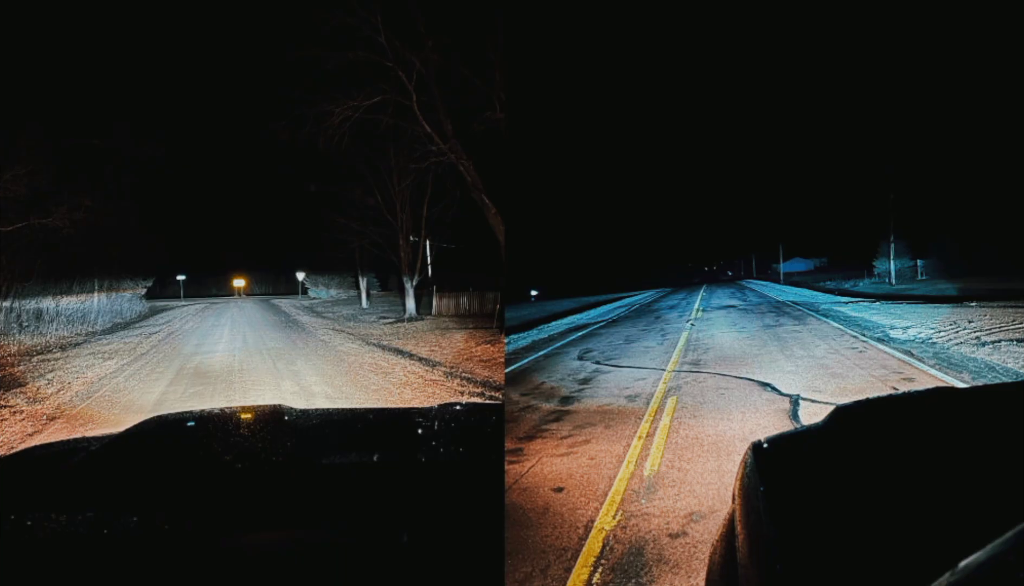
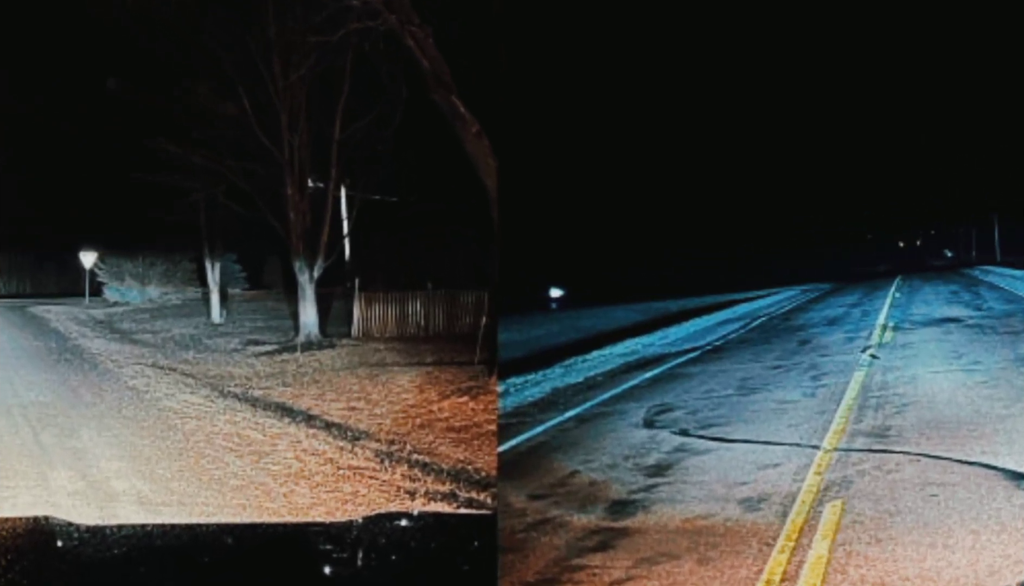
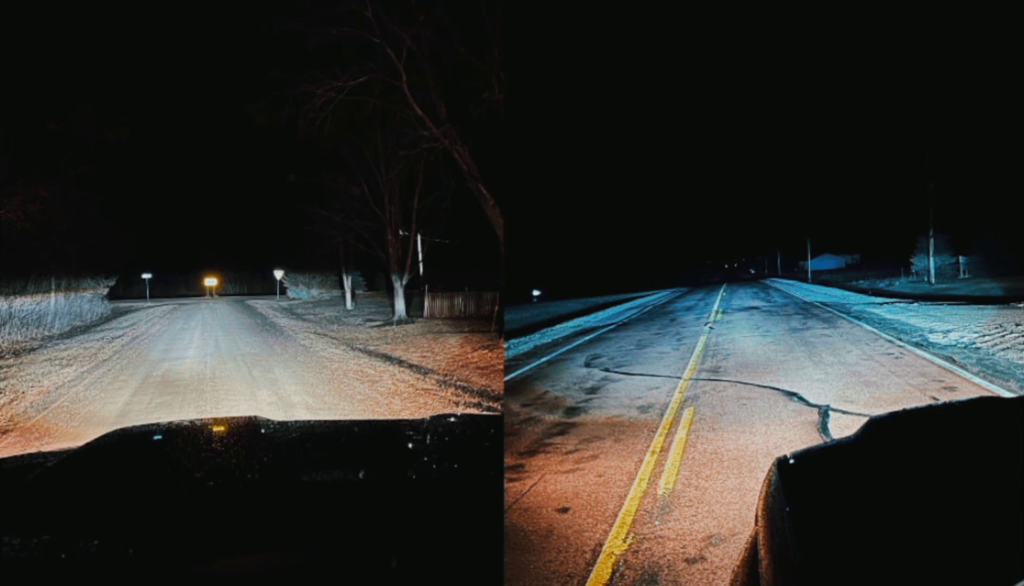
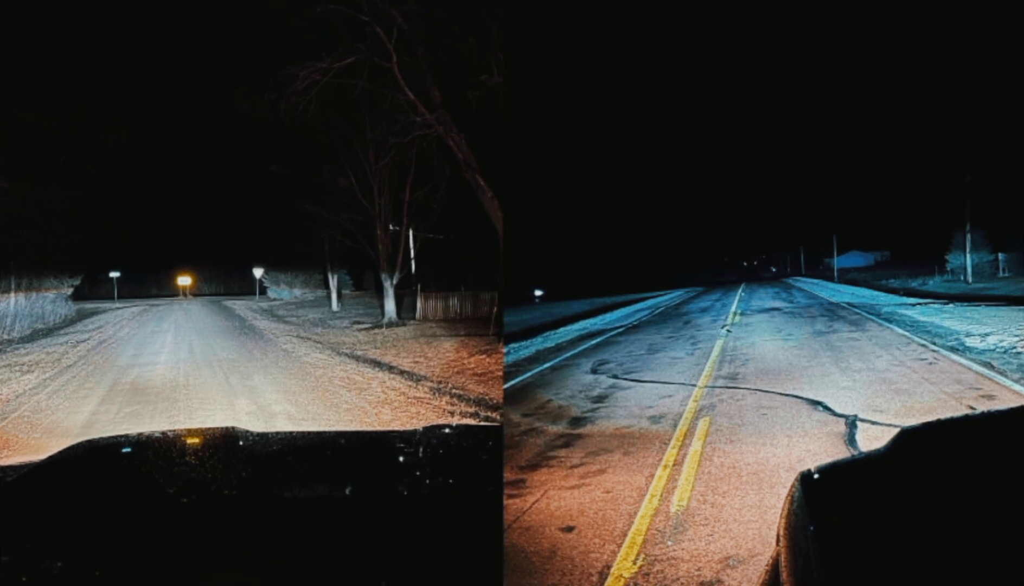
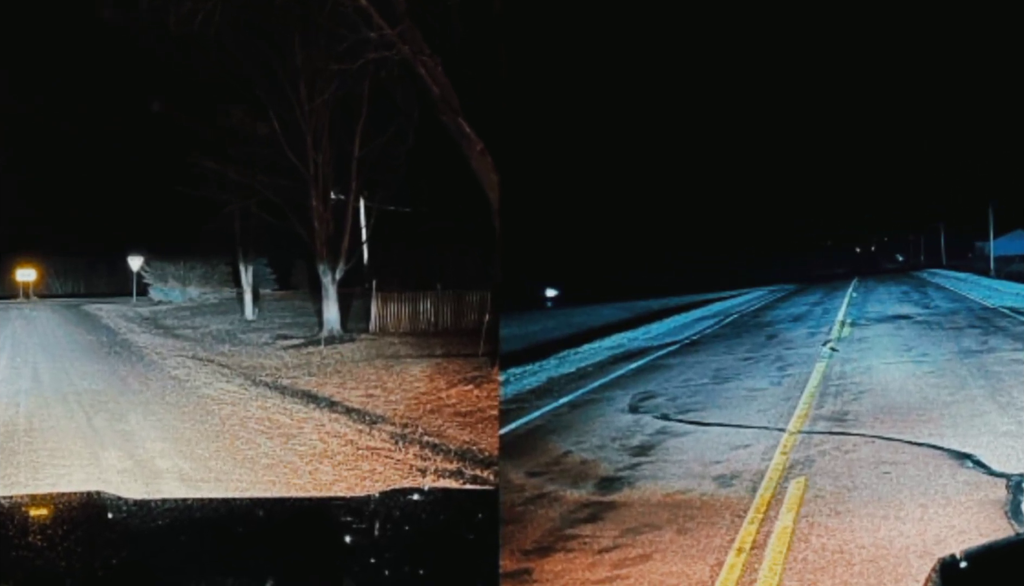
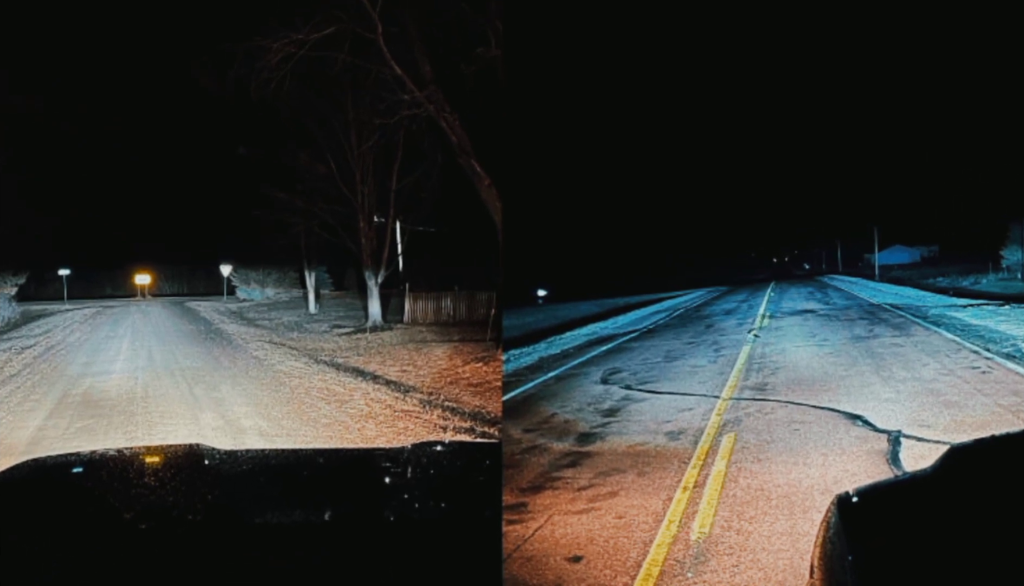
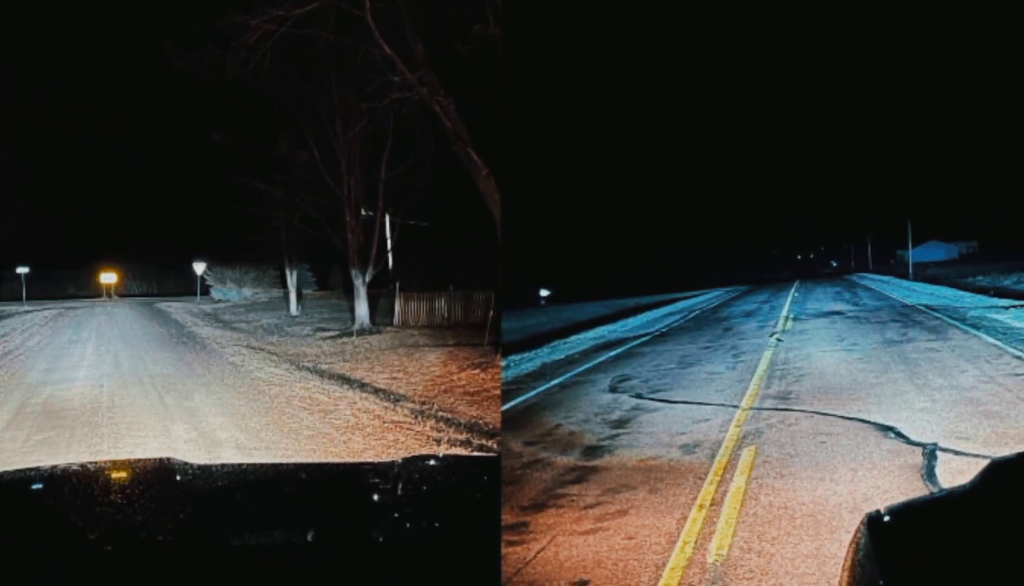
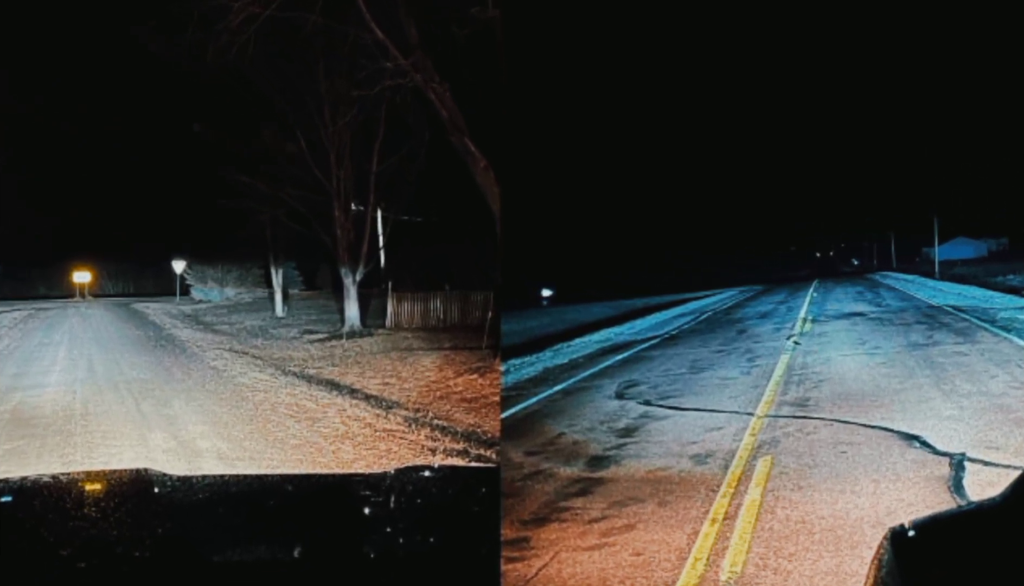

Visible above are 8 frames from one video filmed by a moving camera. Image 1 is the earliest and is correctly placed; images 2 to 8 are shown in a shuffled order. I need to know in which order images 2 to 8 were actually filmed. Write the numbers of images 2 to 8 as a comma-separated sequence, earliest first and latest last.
3, 4, 6, 7, 8, 5, 2
